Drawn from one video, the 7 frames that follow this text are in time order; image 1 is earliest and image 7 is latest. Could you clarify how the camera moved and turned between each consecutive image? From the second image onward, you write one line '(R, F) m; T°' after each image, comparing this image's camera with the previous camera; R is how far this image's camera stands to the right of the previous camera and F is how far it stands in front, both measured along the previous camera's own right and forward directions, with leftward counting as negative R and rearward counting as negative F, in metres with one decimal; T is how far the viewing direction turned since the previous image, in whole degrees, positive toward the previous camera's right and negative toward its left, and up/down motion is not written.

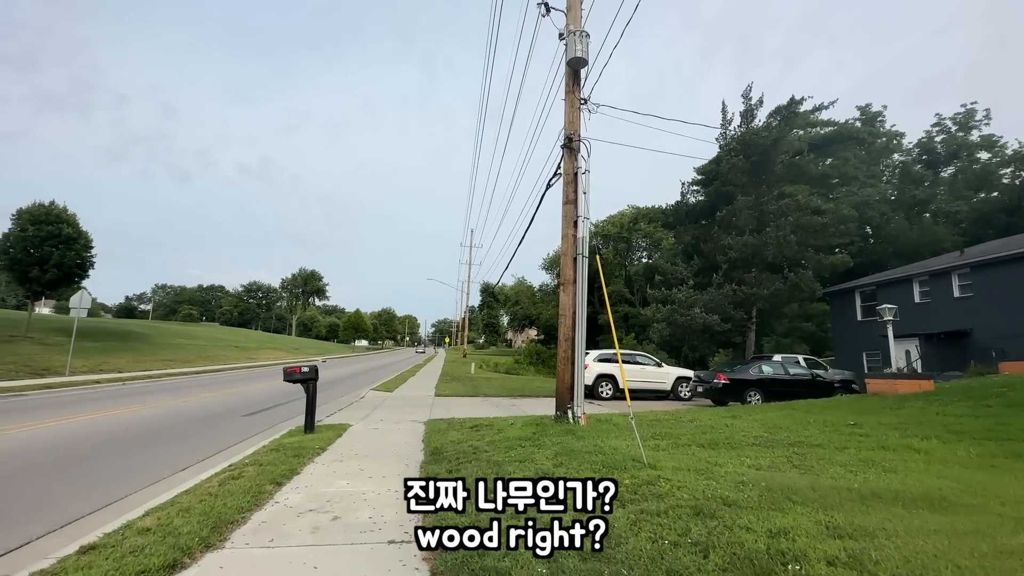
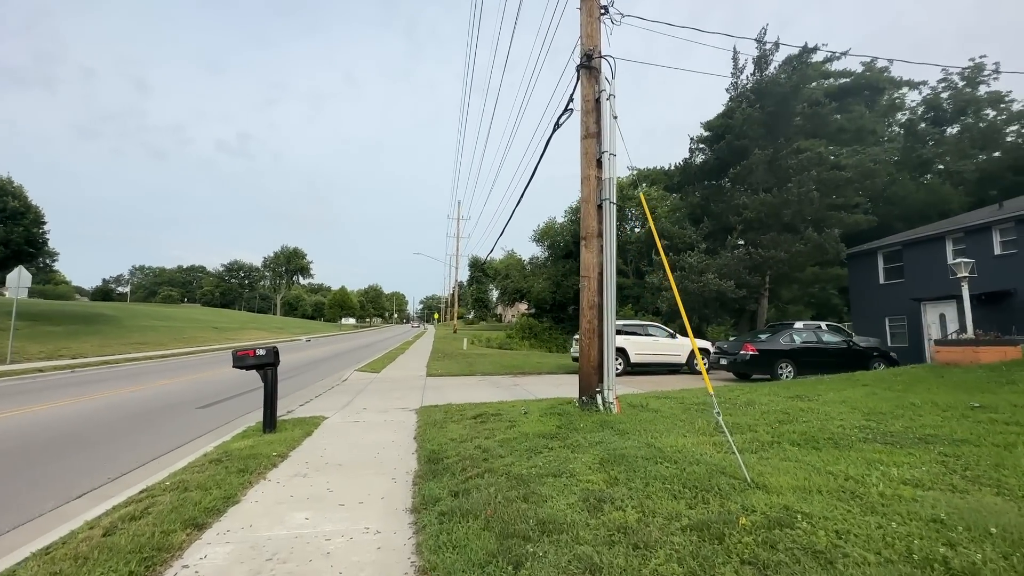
(-0.4, +1.9) m; +1°
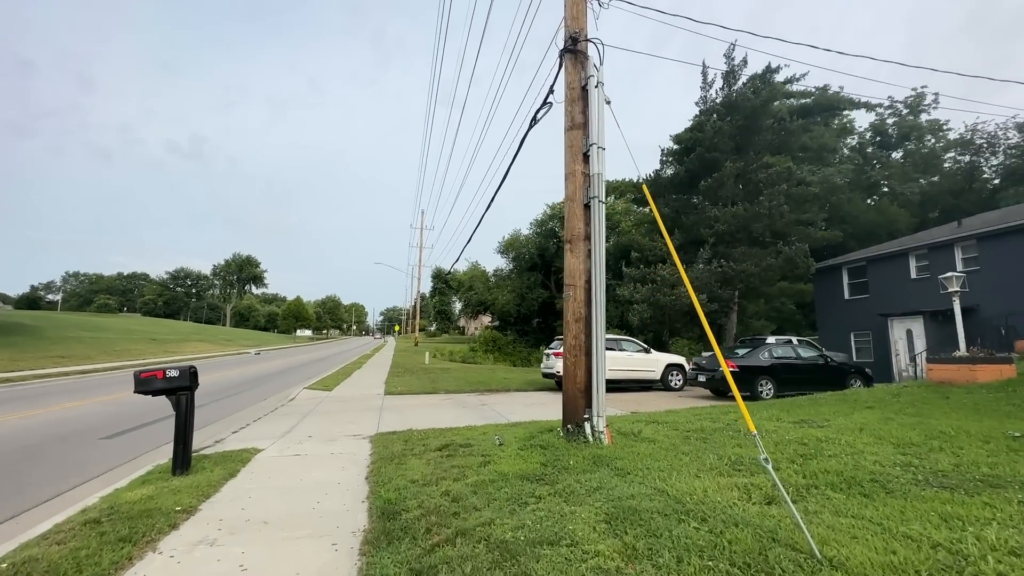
(-0.2, +1.1) m; +5°
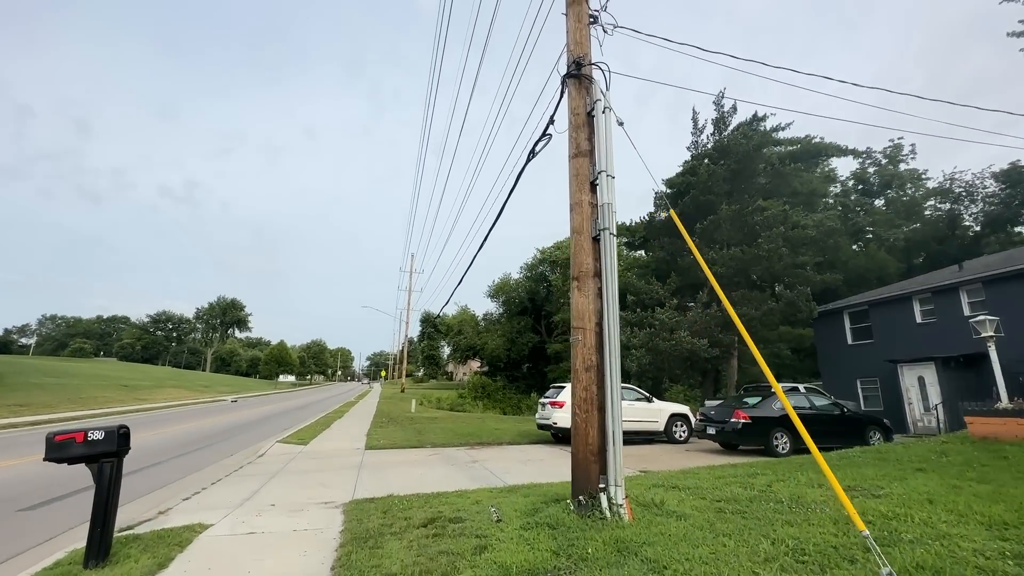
(-0.1, +0.9) m; +1°
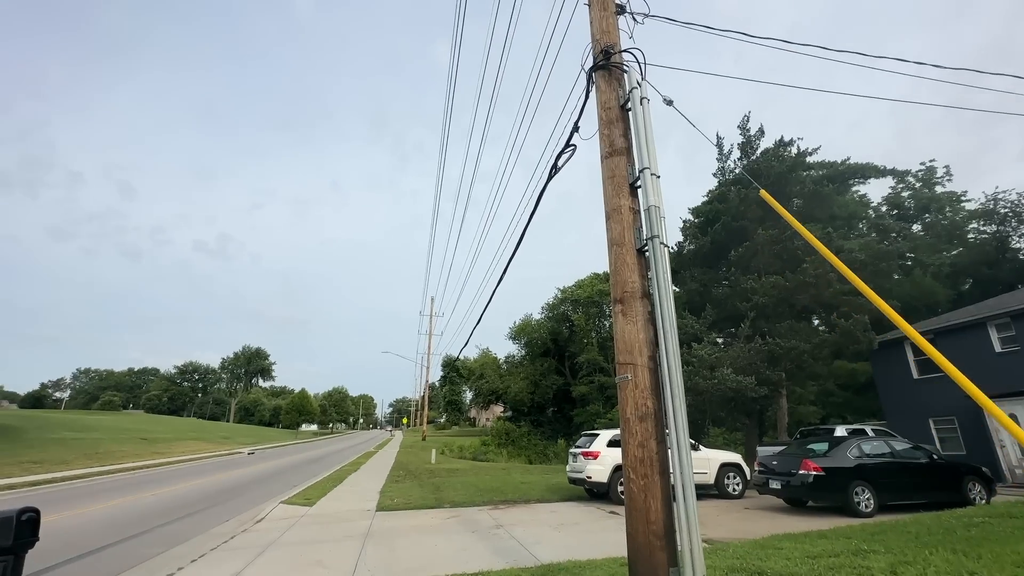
(-0.1, +1.2) m; -2°
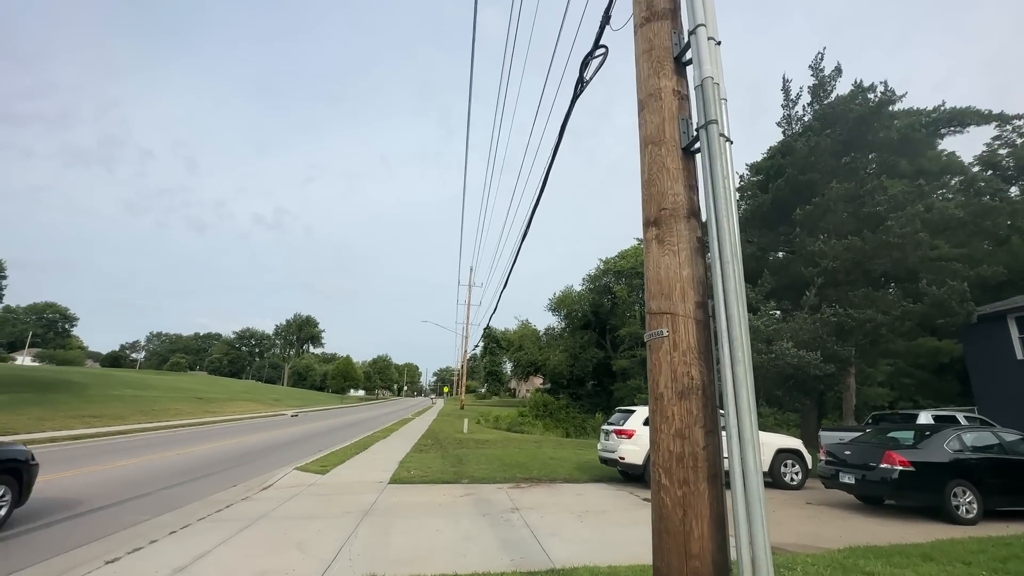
(+0.4, +1.5) m; -5°
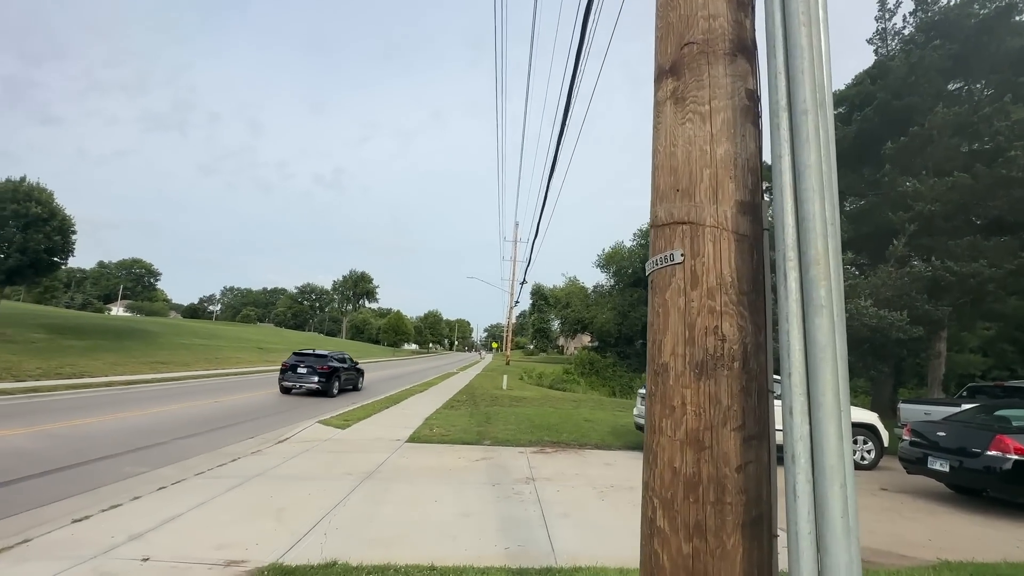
(+0.6, +1.3) m; -6°
